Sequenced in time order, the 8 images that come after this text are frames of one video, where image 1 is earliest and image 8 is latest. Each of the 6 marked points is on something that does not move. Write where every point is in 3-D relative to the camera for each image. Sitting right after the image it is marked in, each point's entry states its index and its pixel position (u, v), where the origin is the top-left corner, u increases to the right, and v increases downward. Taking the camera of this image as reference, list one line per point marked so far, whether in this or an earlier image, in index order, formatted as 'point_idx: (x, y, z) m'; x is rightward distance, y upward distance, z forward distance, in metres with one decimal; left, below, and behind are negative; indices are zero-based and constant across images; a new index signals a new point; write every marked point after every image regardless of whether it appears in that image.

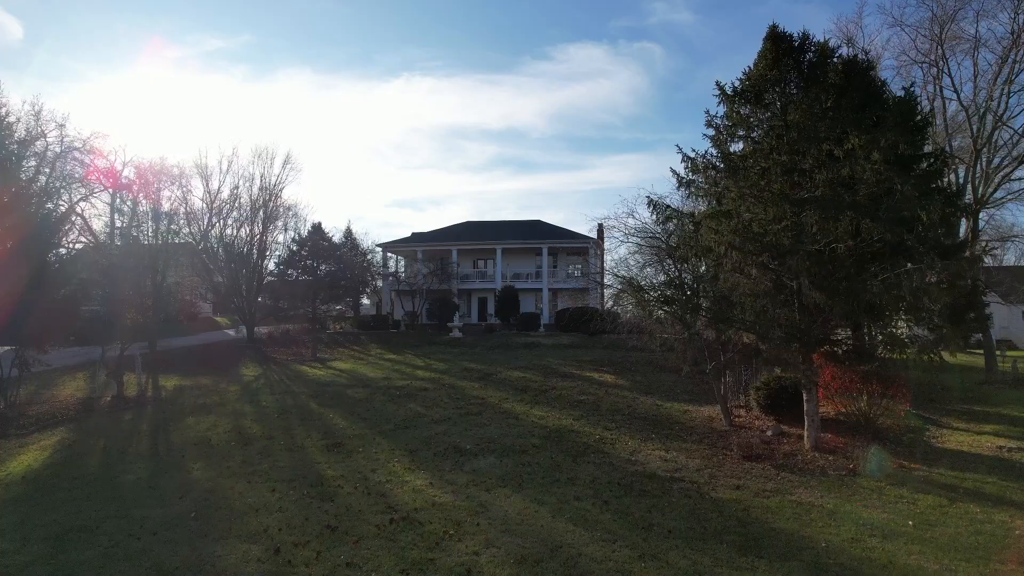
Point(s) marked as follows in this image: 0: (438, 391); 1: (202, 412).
0: (-1.8, -2.5, +15.4) m
1: (-6.8, -2.7, +13.5) m
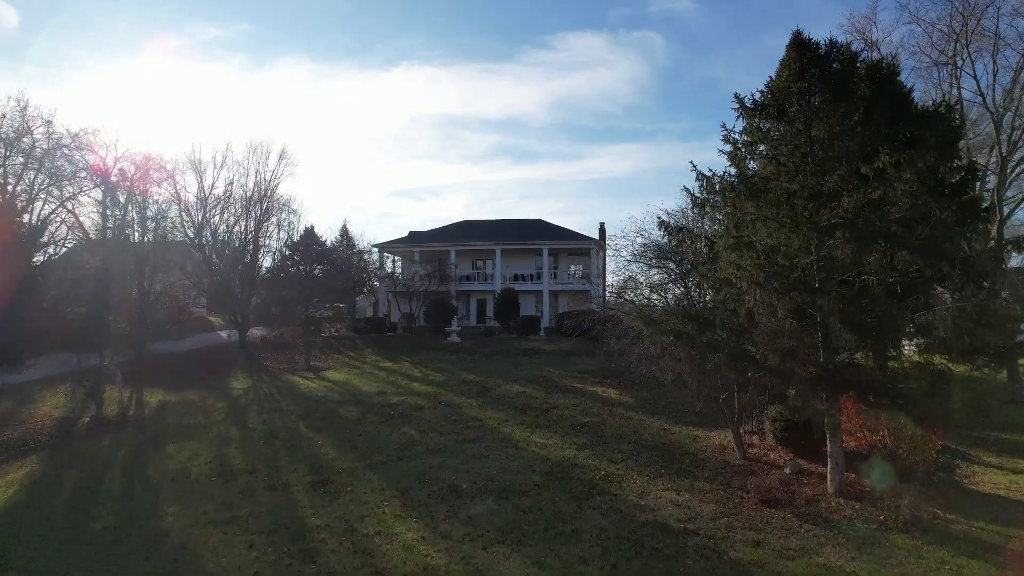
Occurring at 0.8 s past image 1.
0: (-1.8, -2.9, +14.7) m
1: (-6.8, -3.1, +12.8) m
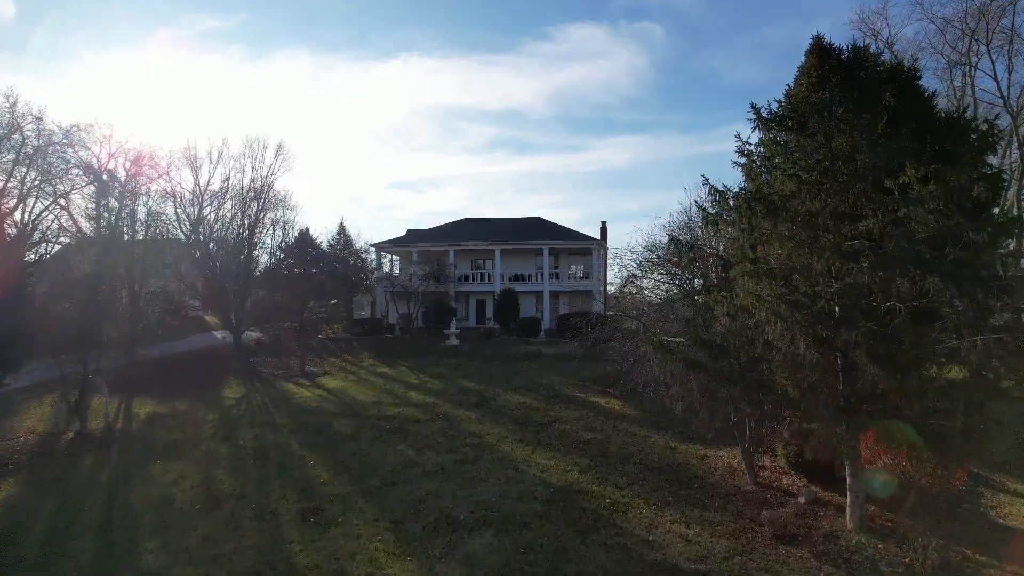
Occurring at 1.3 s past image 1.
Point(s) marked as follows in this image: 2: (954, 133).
0: (-1.8, -3.1, +14.2) m
1: (-6.8, -3.3, +12.3) m
2: (+5.7, +2.0, +8.0) m
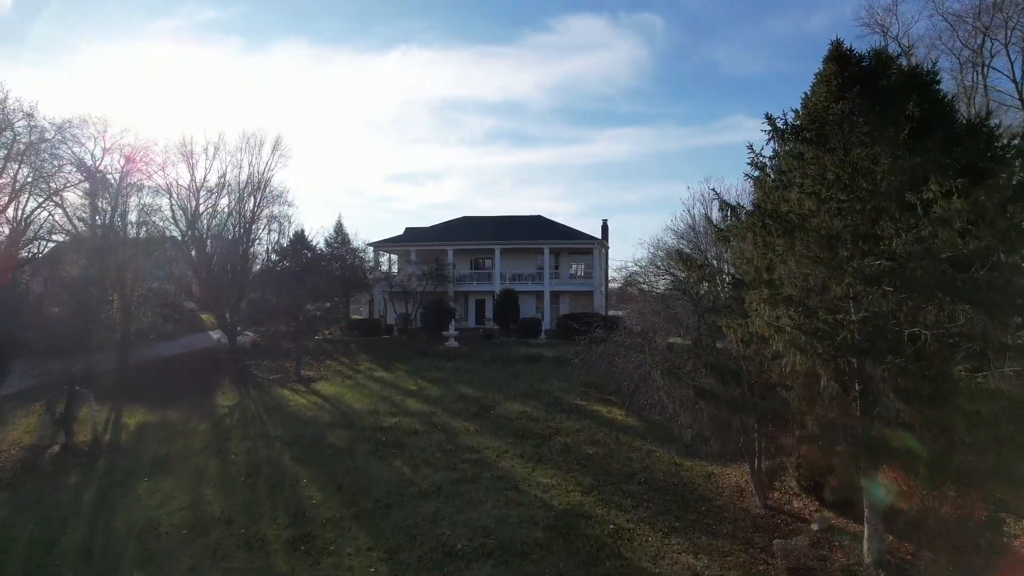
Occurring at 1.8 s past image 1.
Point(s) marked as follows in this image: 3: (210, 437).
0: (-1.8, -3.3, +13.8) m
1: (-6.8, -3.5, +11.9) m
2: (+5.7, +1.7, +7.5) m
3: (-6.9, -3.4, +14.2) m
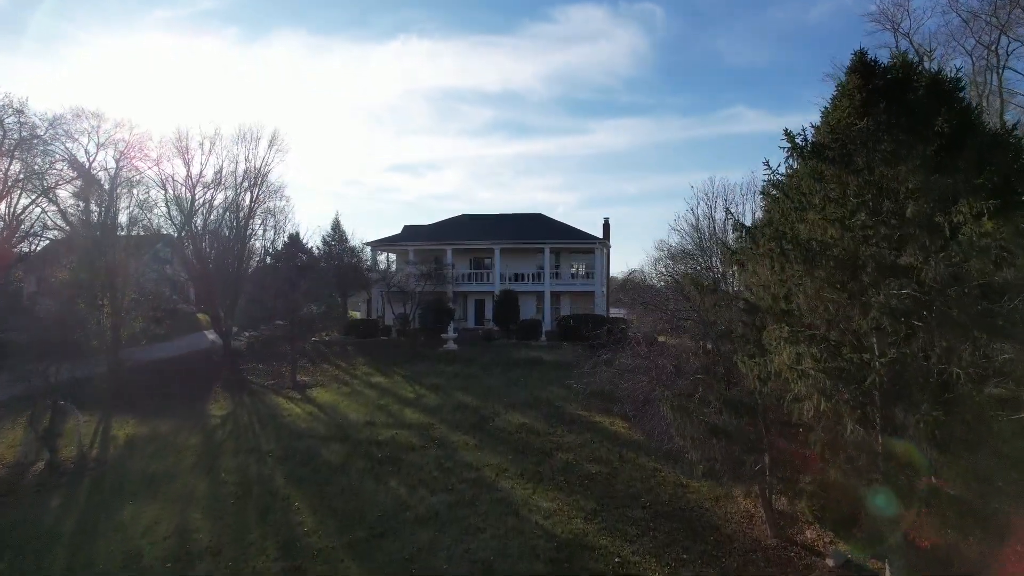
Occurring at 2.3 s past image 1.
0: (-1.8, -3.5, +13.3) m
1: (-6.8, -3.8, +11.5) m
2: (+5.7, +1.4, +7.0) m
3: (-6.9, -3.6, +13.7) m
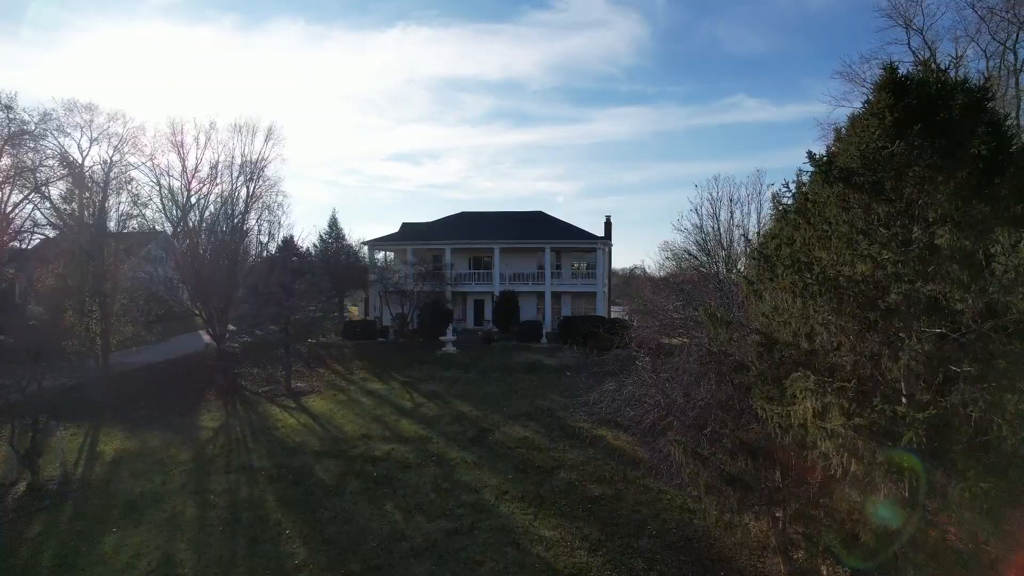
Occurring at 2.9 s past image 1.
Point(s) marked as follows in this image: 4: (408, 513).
0: (-1.8, -3.8, +12.9) m
1: (-6.8, -4.1, +11.1) m
2: (+5.7, +1.0, +6.5) m
3: (-6.9, -3.9, +13.3) m
4: (-1.8, -4.0, +10.9) m
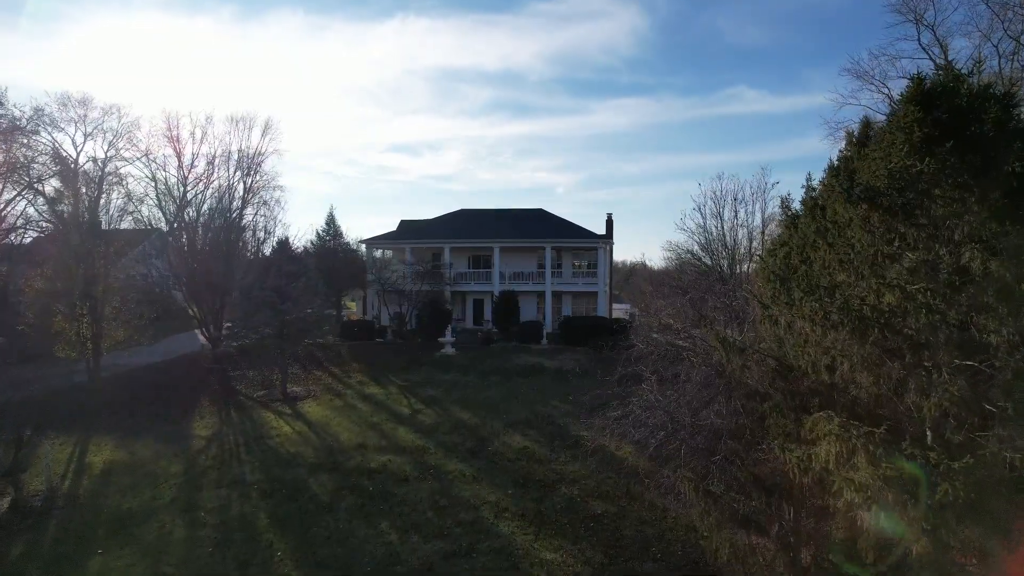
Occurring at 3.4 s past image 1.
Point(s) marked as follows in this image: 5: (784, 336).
0: (-1.8, -4.0, +12.5) m
1: (-6.8, -4.3, +10.7) m
2: (+5.7, +0.8, +6.1) m
3: (-6.9, -4.0, +12.9) m
4: (-1.8, -4.2, +10.6) m
5: (+3.1, -0.5, +7.1) m
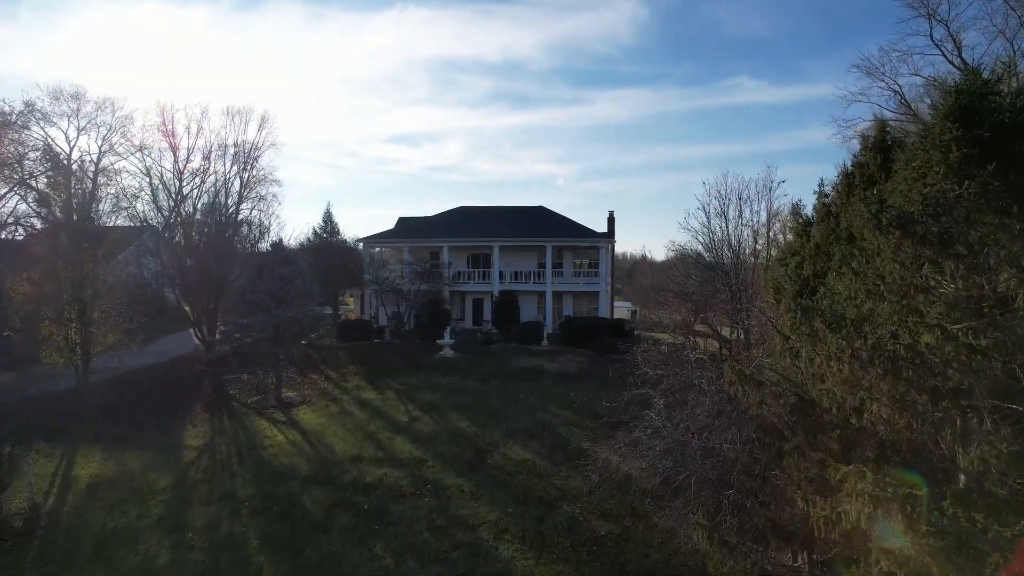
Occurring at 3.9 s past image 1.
0: (-1.8, -4.2, +12.1) m
1: (-6.8, -4.5, +10.3) m
2: (+5.7, +0.5, +5.6) m
3: (-6.9, -4.2, +12.5) m
4: (-1.8, -4.4, +10.1) m
5: (+3.1, -0.7, +6.6) m
